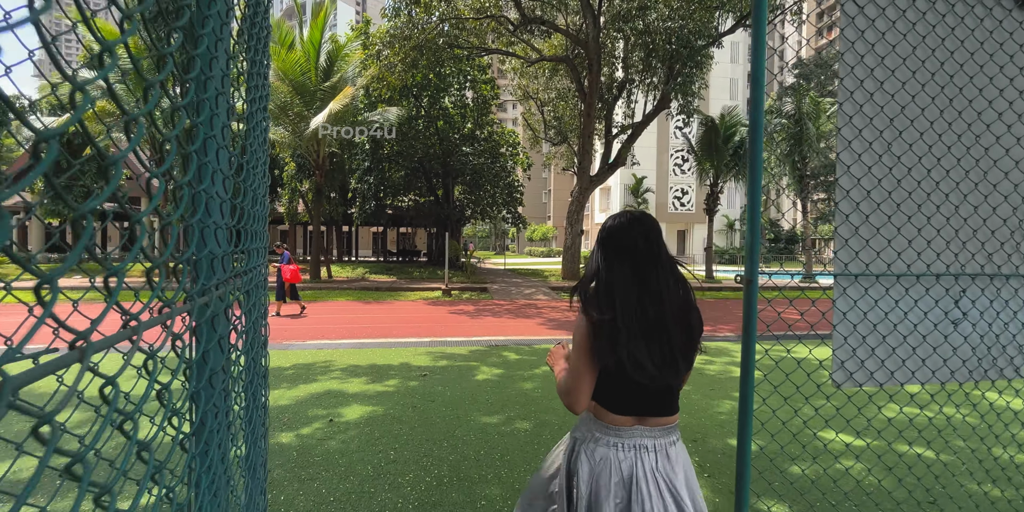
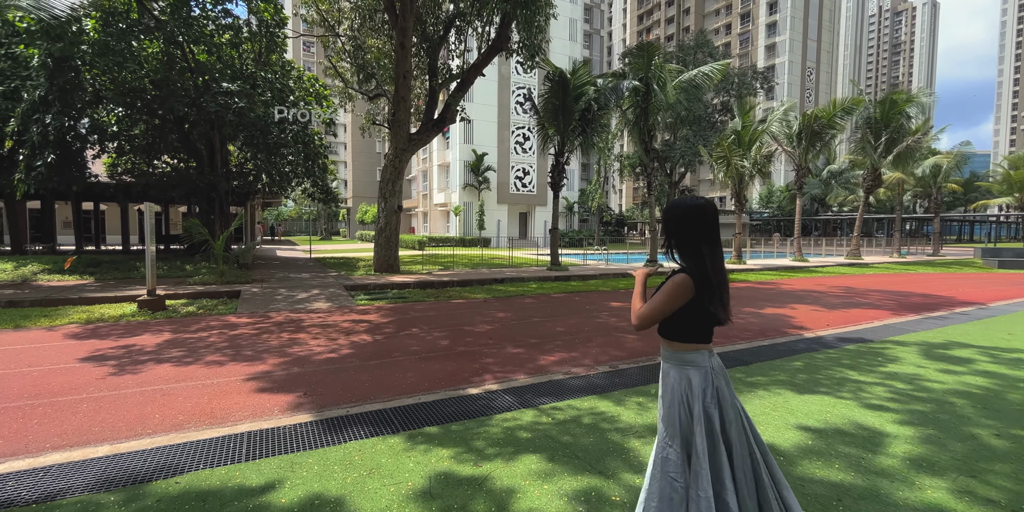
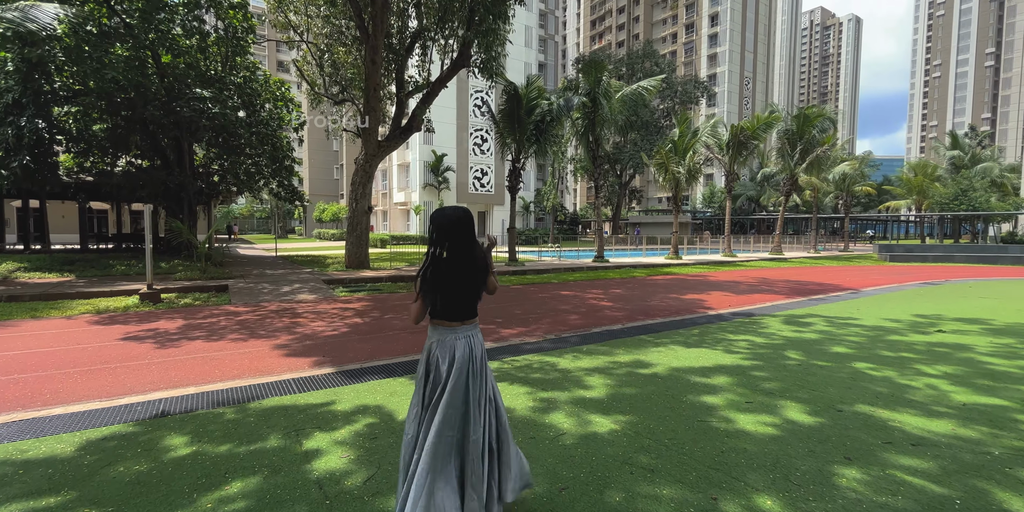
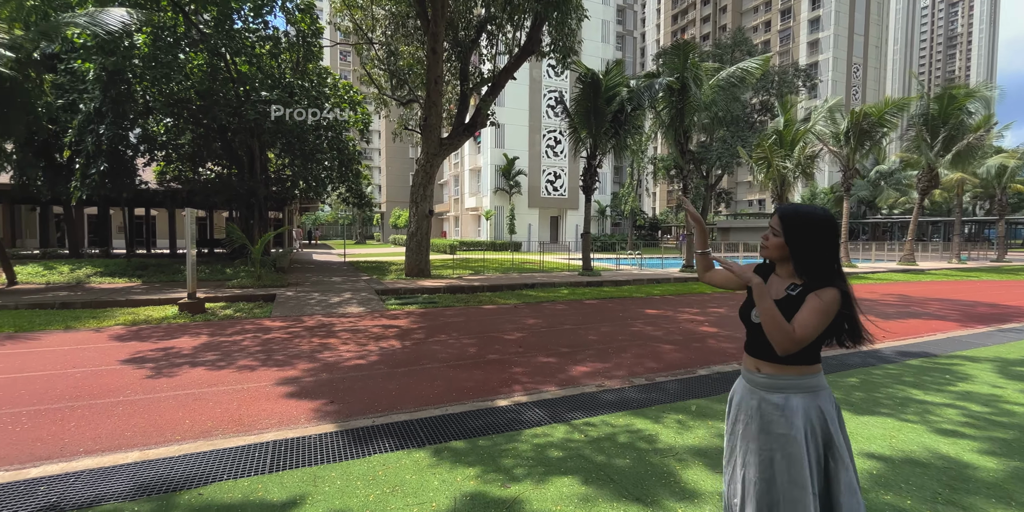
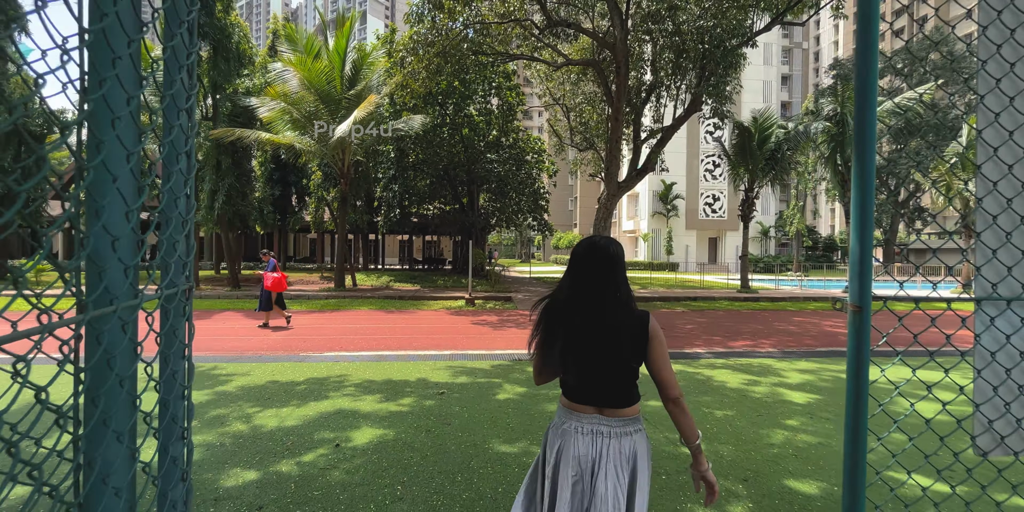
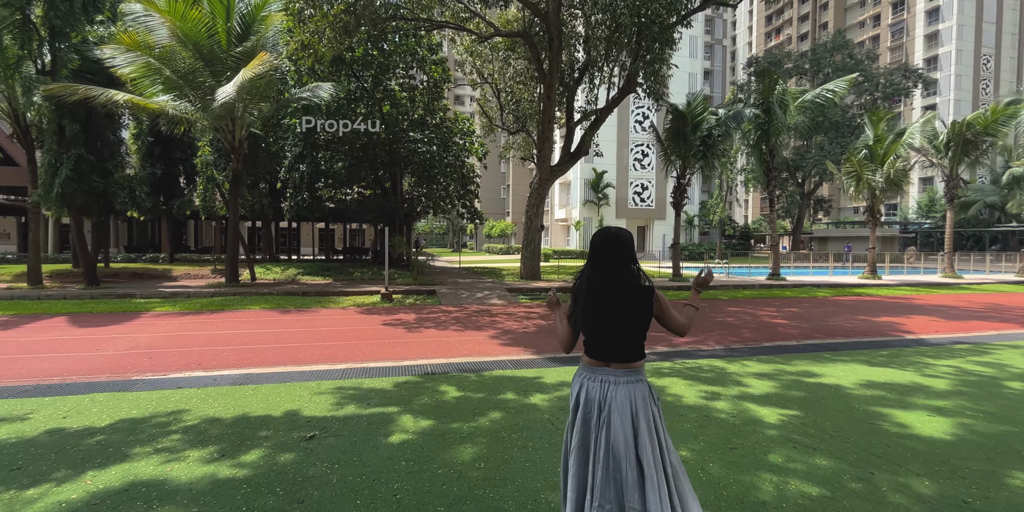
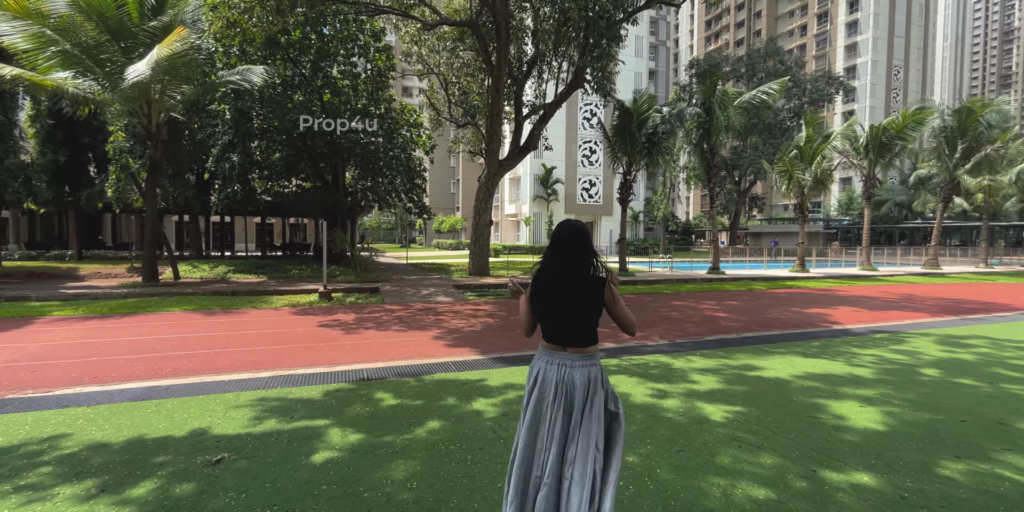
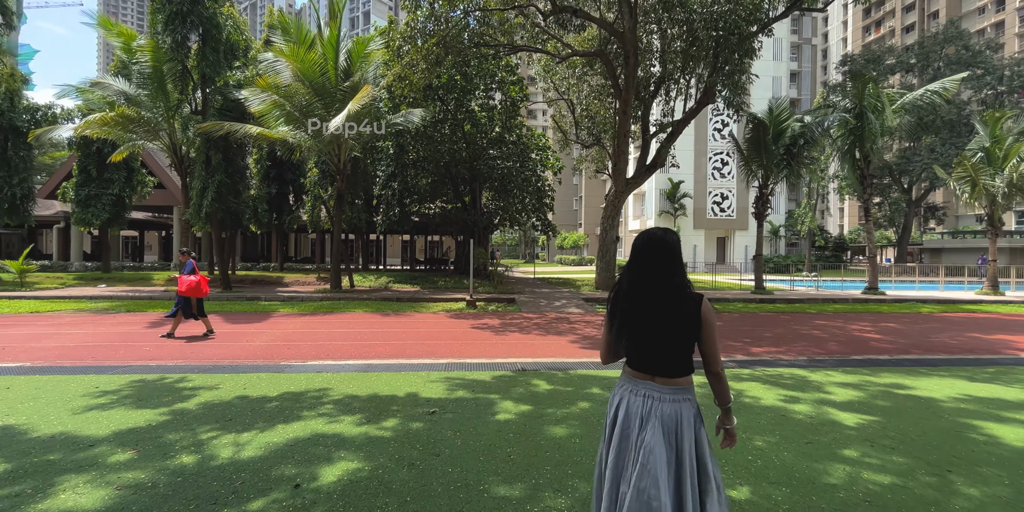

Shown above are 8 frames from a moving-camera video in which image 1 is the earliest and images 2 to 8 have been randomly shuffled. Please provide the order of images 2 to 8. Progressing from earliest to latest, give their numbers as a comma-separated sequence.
5, 8, 6, 7, 3, 2, 4
